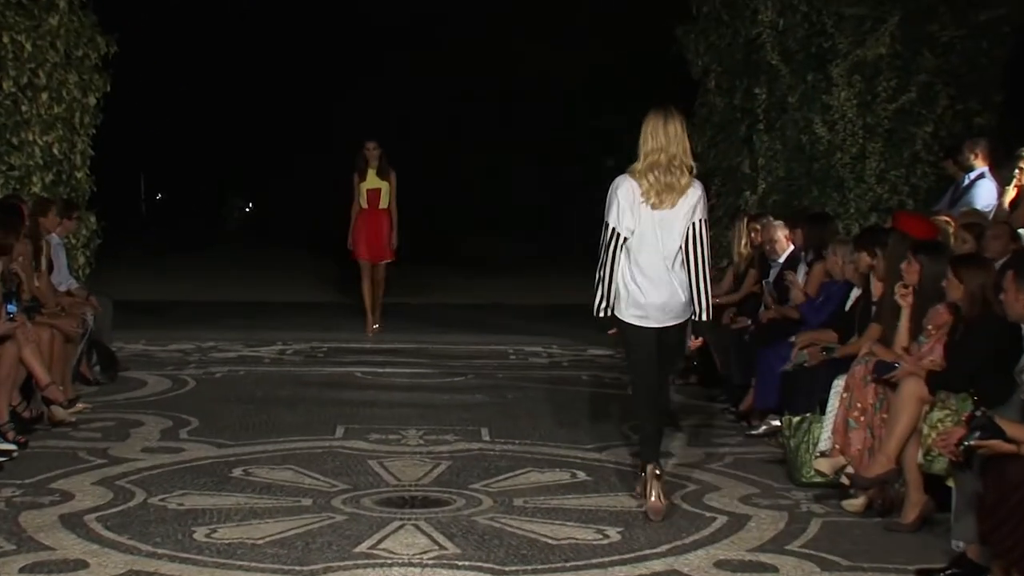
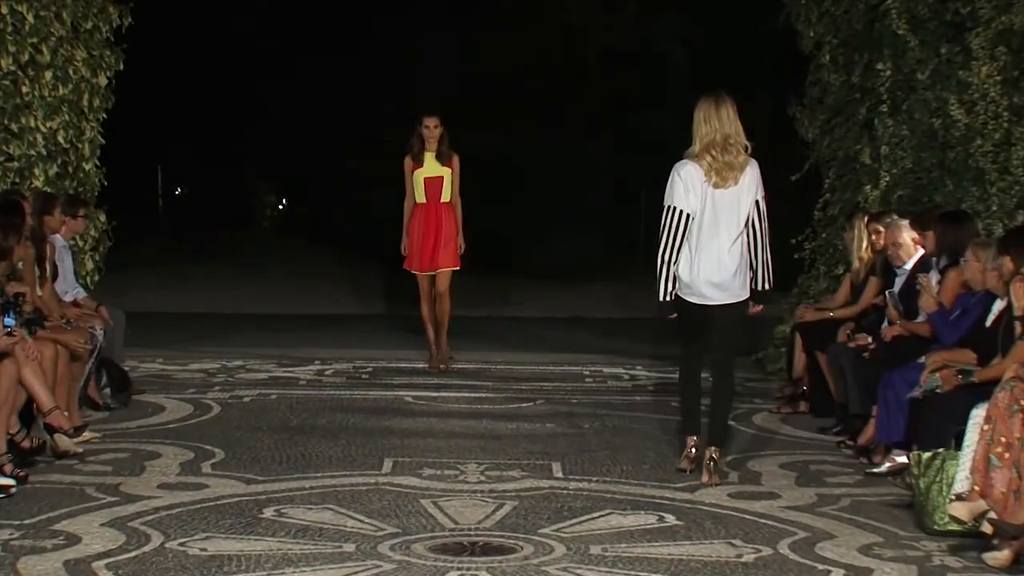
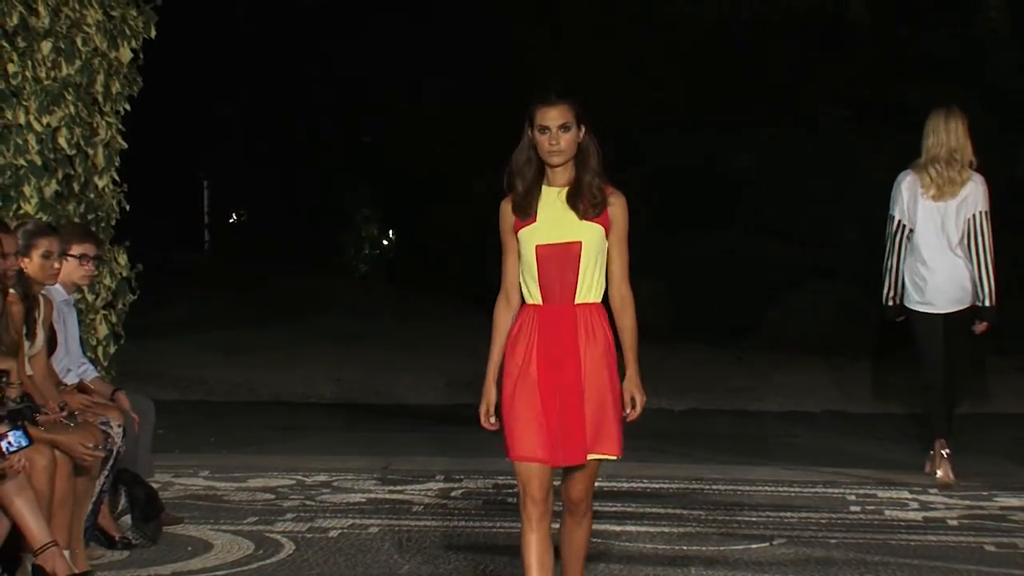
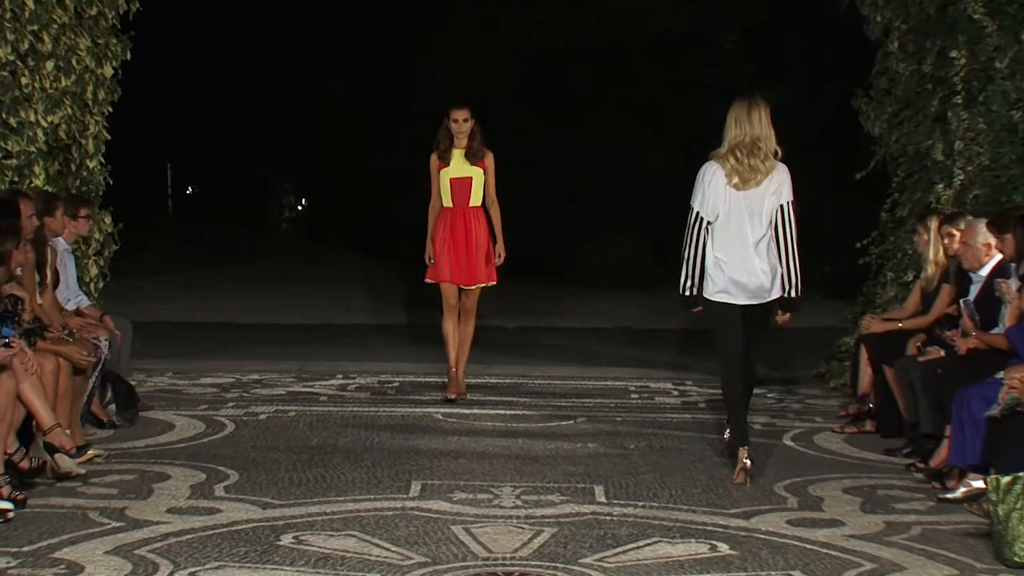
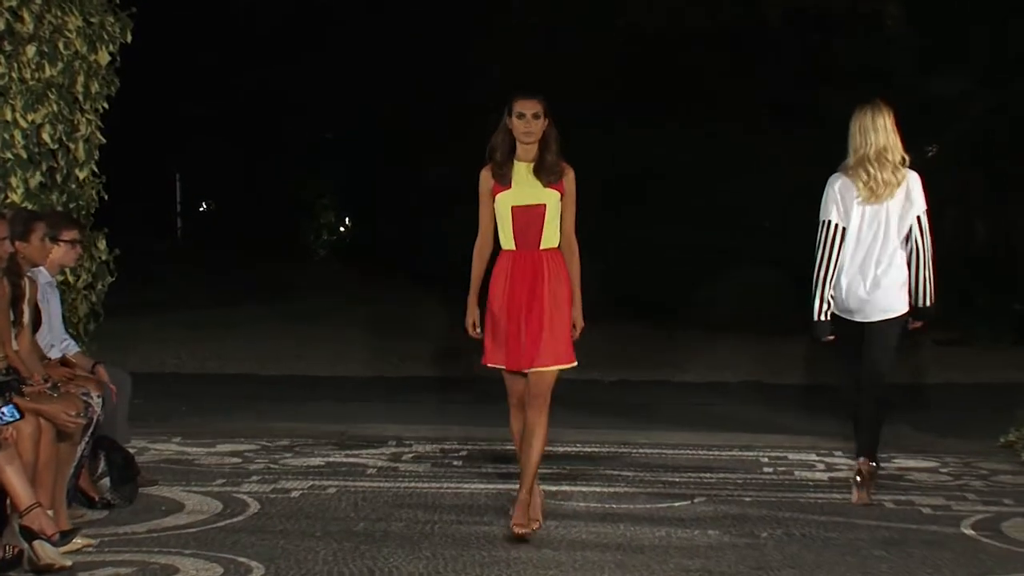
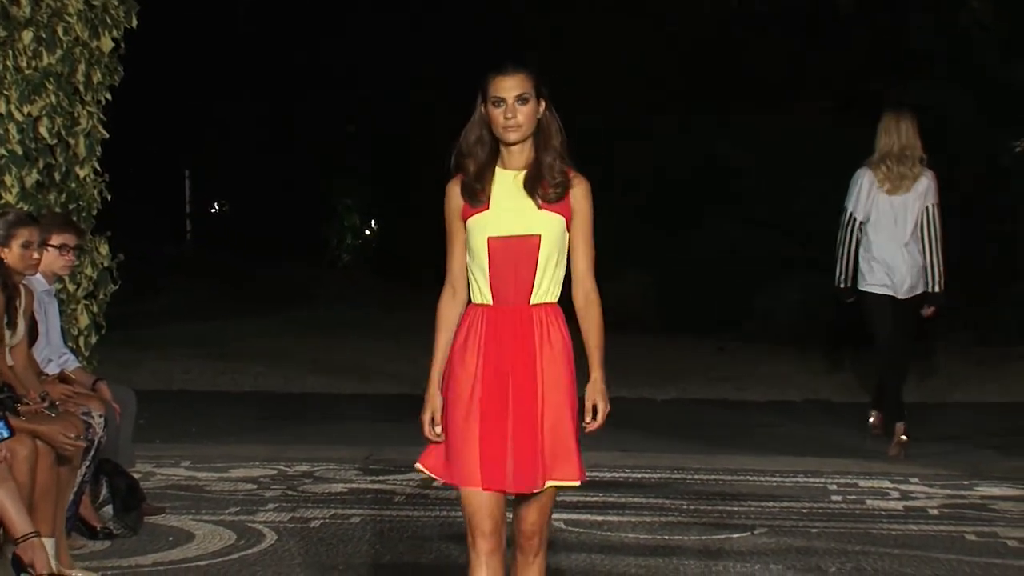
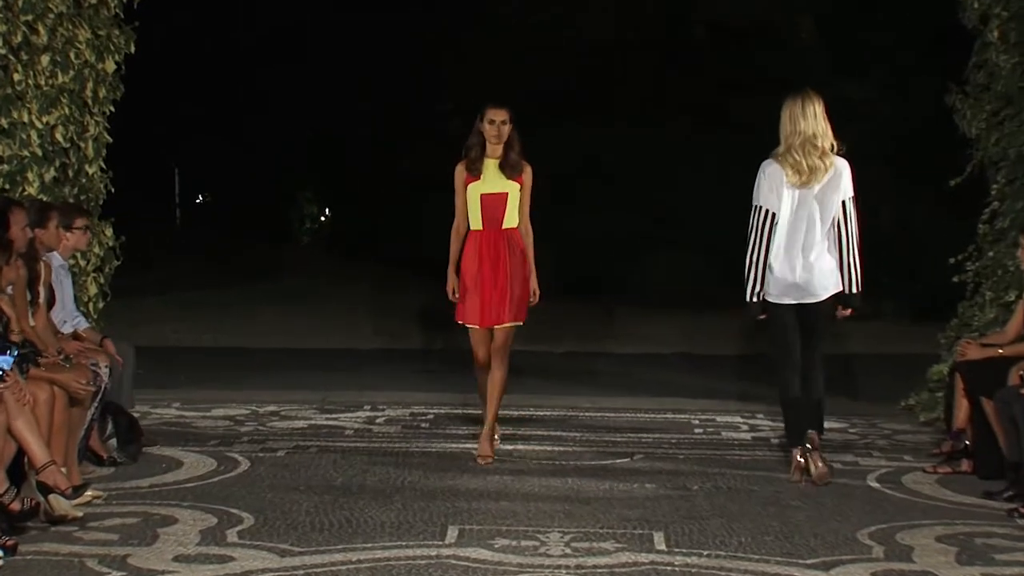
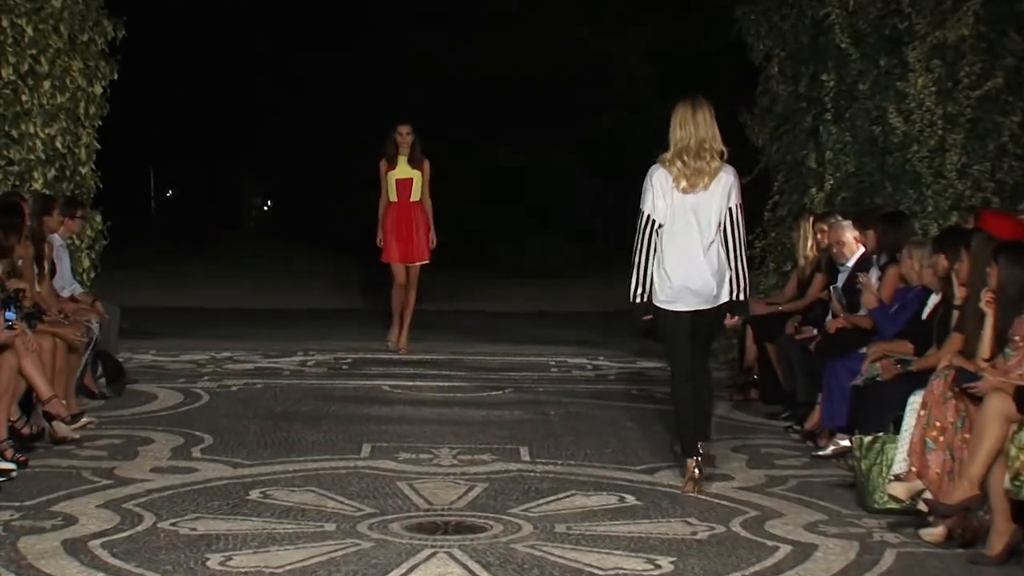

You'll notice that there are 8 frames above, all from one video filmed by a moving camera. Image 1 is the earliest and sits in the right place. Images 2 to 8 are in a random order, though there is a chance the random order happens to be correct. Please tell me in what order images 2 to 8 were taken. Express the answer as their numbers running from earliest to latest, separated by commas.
8, 2, 4, 7, 5, 3, 6
